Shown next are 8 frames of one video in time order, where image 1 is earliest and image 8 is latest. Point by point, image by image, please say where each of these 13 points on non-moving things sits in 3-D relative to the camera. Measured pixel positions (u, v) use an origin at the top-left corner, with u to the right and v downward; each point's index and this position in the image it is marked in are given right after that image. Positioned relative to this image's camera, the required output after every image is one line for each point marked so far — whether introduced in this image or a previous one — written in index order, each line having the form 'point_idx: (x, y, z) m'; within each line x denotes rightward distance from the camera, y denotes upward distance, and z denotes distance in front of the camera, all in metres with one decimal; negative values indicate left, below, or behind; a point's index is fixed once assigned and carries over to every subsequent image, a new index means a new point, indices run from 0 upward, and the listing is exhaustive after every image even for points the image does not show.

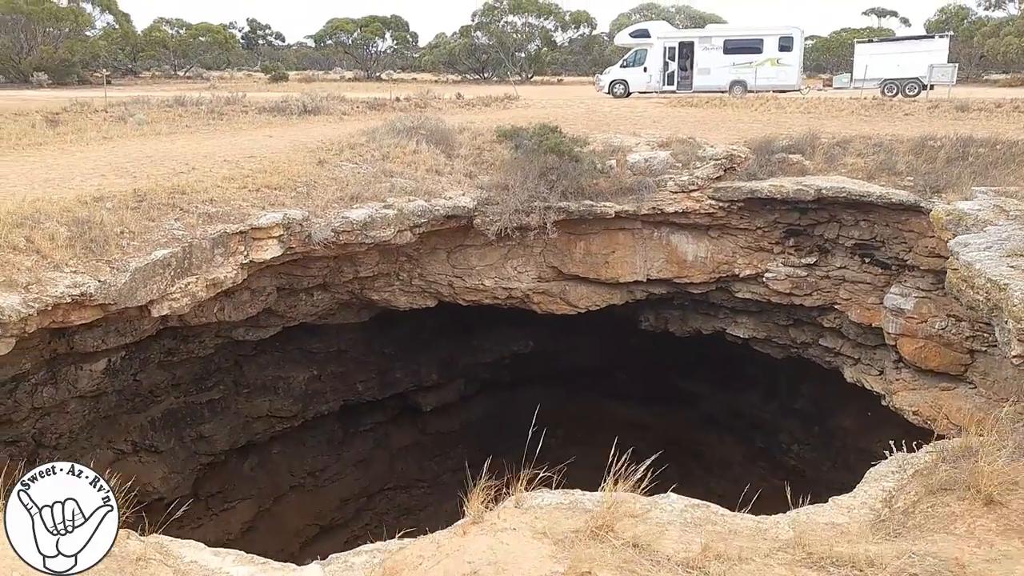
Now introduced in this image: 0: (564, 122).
0: (+0.9, +2.8, +12.9) m
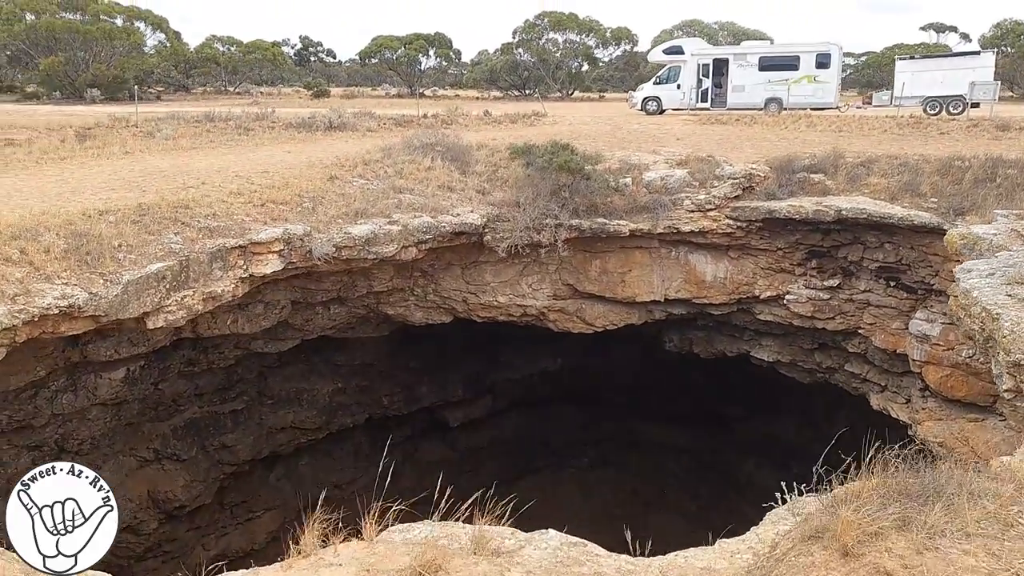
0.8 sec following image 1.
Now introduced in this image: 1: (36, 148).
0: (+1.2, +2.5, +12.8) m
1: (-6.4, +1.9, +10.1) m
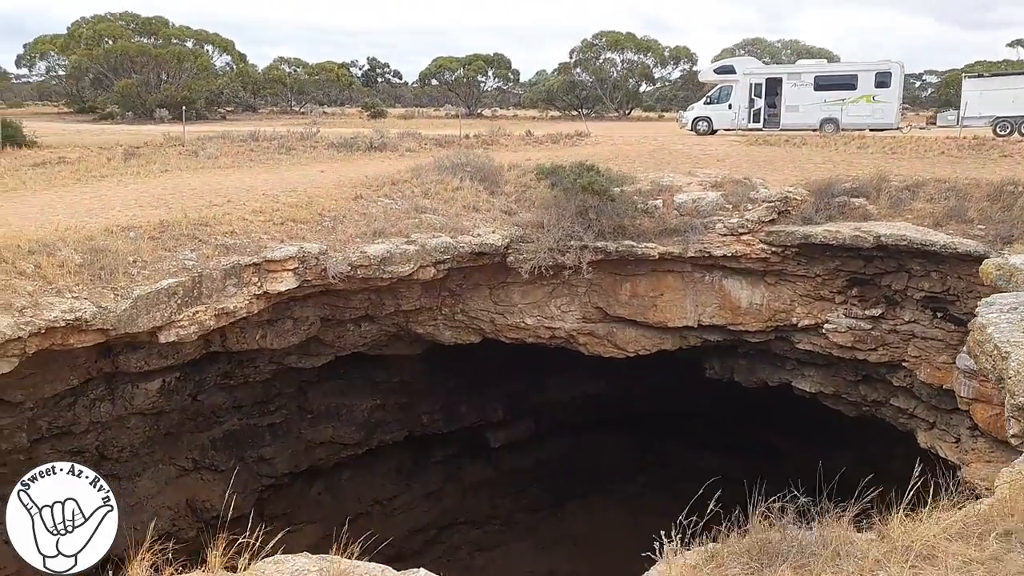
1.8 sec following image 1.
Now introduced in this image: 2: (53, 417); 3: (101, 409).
0: (+1.8, +2.1, +12.6) m
1: (-6.0, +1.7, +10.5) m
2: (-6.2, -1.7, +10.2) m
3: (-5.8, -1.7, +10.7) m
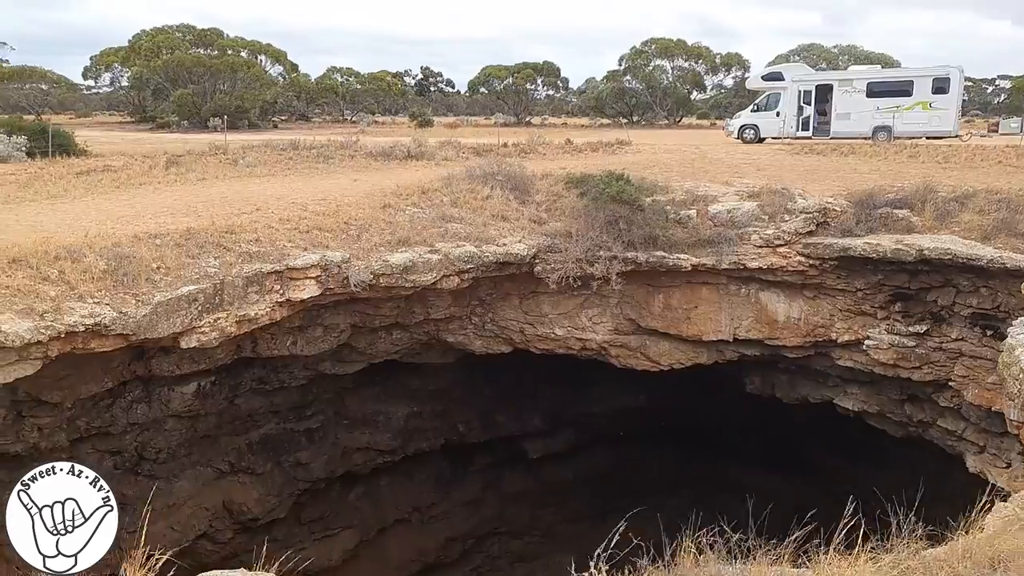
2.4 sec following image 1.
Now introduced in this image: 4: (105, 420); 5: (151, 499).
0: (+2.4, +1.9, +12.4) m
1: (-5.6, +1.6, +10.8) m
2: (-5.8, -1.8, +10.5) m
3: (-5.4, -1.8, +11.0) m
4: (-5.7, -1.9, +10.6) m
5: (-5.9, -3.4, +12.4) m
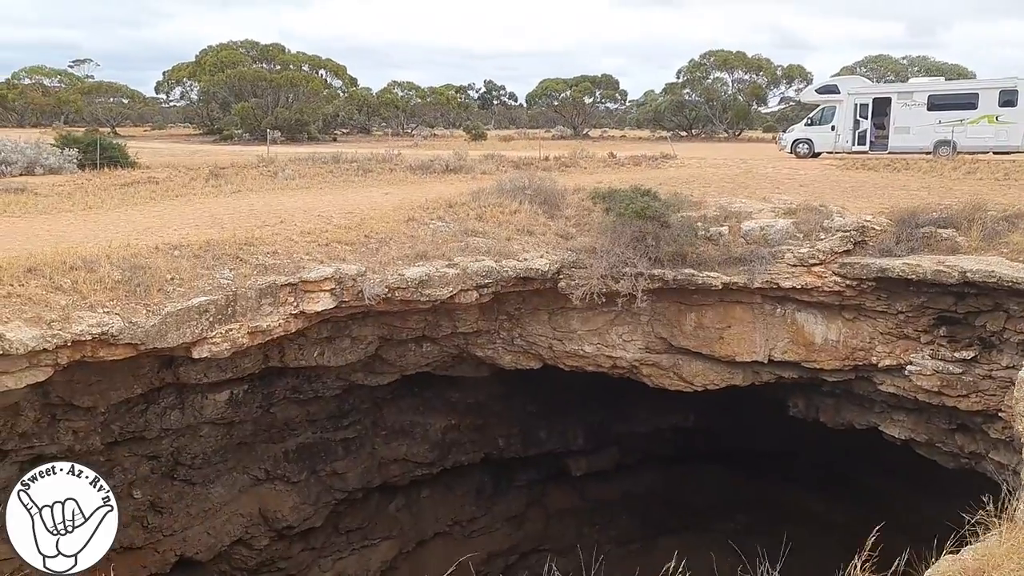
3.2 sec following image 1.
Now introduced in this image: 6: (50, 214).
0: (+2.9, +1.6, +12.1) m
1: (-5.1, +1.5, +11.2) m
2: (-5.5, -1.9, +10.8) m
3: (-5.0, -1.9, +11.2) m
4: (-5.4, -2.0, +10.9) m
5: (-5.4, -3.6, +12.6) m
6: (-5.3, +0.8, +8.7) m
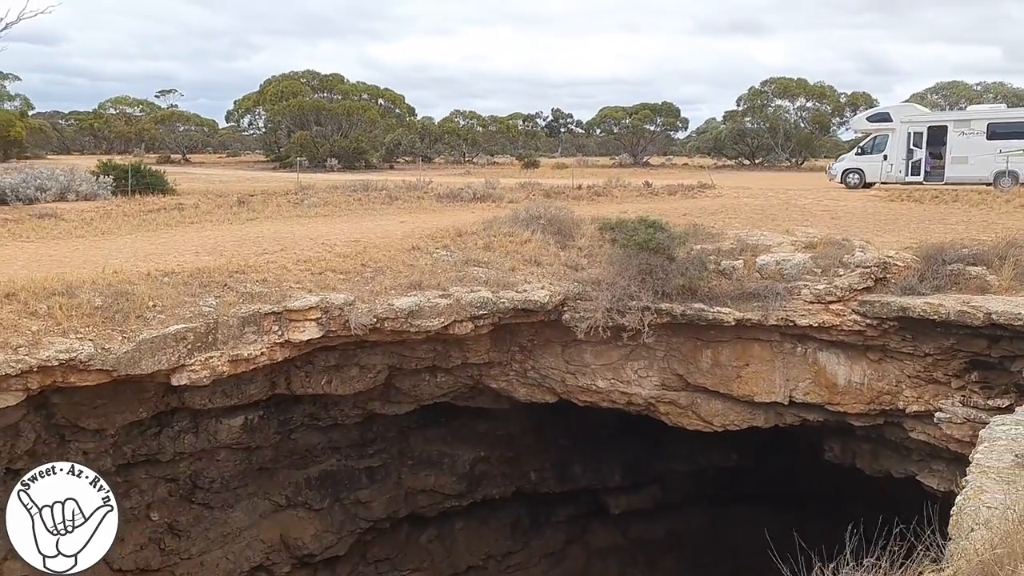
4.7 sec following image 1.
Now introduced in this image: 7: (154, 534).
0: (+3.2, +1.1, +11.6) m
1: (-4.9, +1.1, +11.5) m
2: (-5.4, -2.3, +11.0) m
3: (-4.9, -2.3, +11.4) m
4: (-5.3, -2.3, +11.1) m
5: (-5.2, -4.0, +12.8) m
6: (-5.4, +0.6, +9.0) m
7: (-5.7, -3.9, +12.2) m
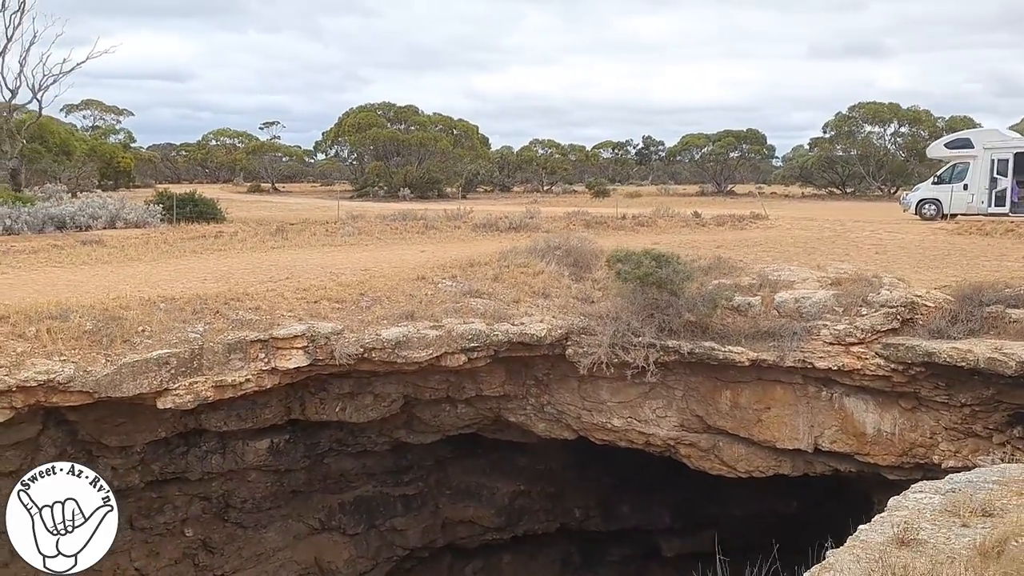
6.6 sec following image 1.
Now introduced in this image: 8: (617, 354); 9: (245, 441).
0: (+3.5, +0.6, +11.1) m
1: (-4.6, +0.8, +11.9) m
2: (-5.2, -2.6, +11.3) m
3: (-4.6, -2.7, +11.7) m
4: (-5.0, -2.7, +11.5) m
5: (-4.7, -4.4, +13.0) m
6: (-5.3, +0.3, +9.5) m
7: (-5.4, -4.3, +12.5) m
8: (+1.2, -0.8, +8.7) m
9: (-4.1, -2.3, +11.7) m
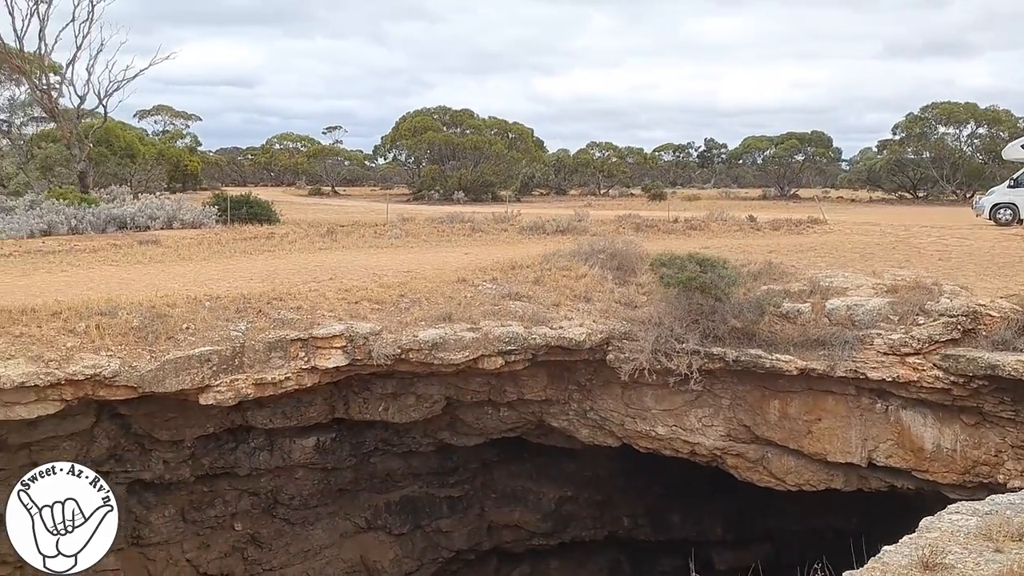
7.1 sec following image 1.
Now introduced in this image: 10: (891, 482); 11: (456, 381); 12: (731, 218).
0: (+4.1, +0.5, +10.7) m
1: (-3.8, +0.8, +12.1) m
2: (-4.5, -2.6, +11.6) m
3: (-3.9, -2.7, +11.9) m
4: (-4.4, -2.7, +11.7) m
5: (-4.0, -4.4, +13.3) m
6: (-4.8, +0.3, +9.8) m
7: (-4.7, -4.3, +12.8) m
8: (+1.6, -0.8, +8.5) m
9: (-3.5, -2.3, +11.9) m
10: (+4.5, -2.3, +9.1) m
11: (-0.8, -1.3, +10.6) m
12: (+4.8, +1.5, +16.3) m
